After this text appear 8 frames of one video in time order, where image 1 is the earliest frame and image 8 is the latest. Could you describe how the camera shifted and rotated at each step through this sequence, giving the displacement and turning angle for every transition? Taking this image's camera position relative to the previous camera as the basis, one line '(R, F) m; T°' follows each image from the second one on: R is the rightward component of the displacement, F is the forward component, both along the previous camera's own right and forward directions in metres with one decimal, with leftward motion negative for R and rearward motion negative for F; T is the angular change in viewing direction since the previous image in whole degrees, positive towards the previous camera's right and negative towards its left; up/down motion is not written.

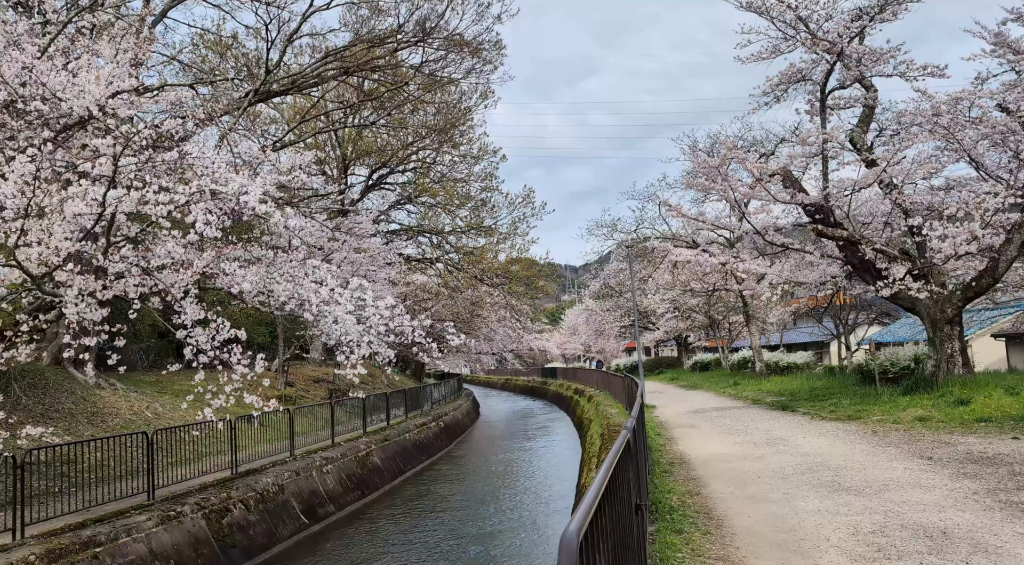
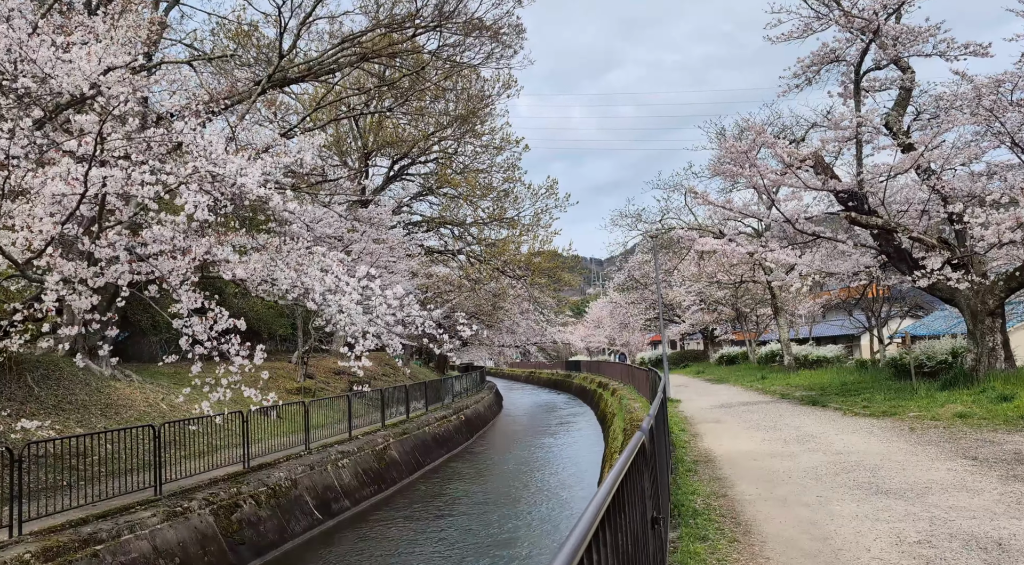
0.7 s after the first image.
(+0.1, +0.4) m; -2°
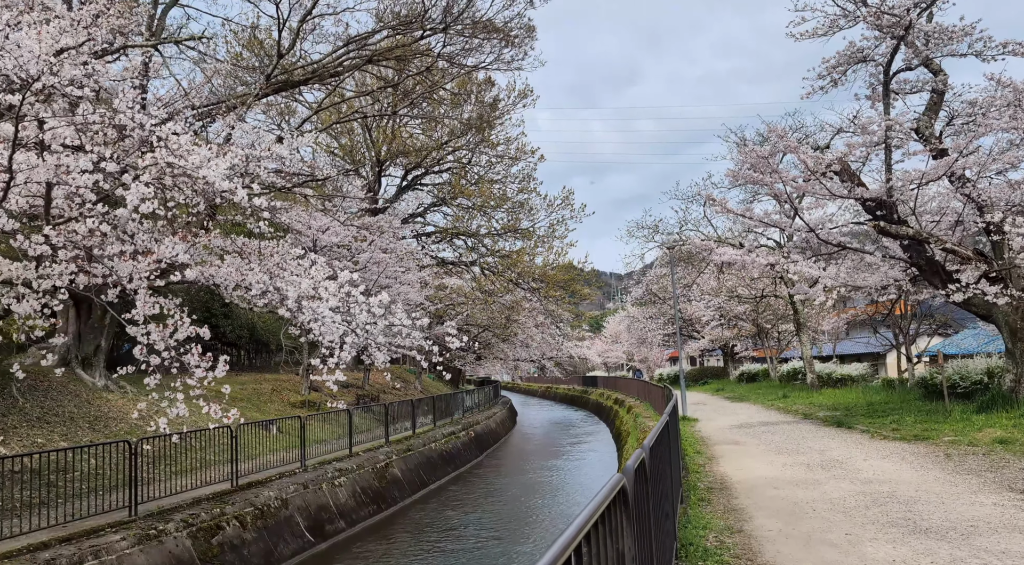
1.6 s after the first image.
(+0.2, +0.6) m; -1°
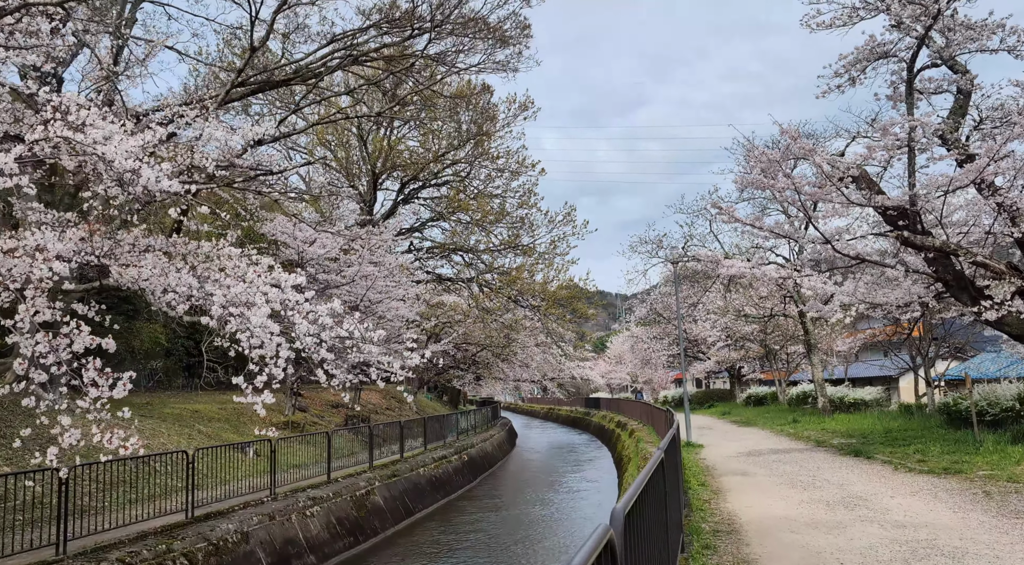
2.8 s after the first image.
(+0.2, +0.9) m; 0°
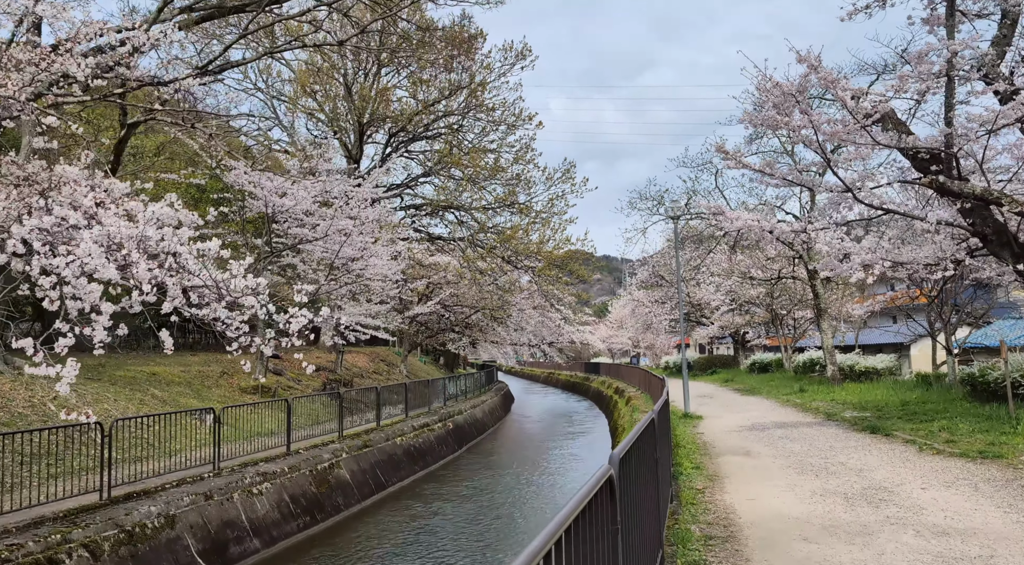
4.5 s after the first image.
(+0.4, +1.4) m; 0°
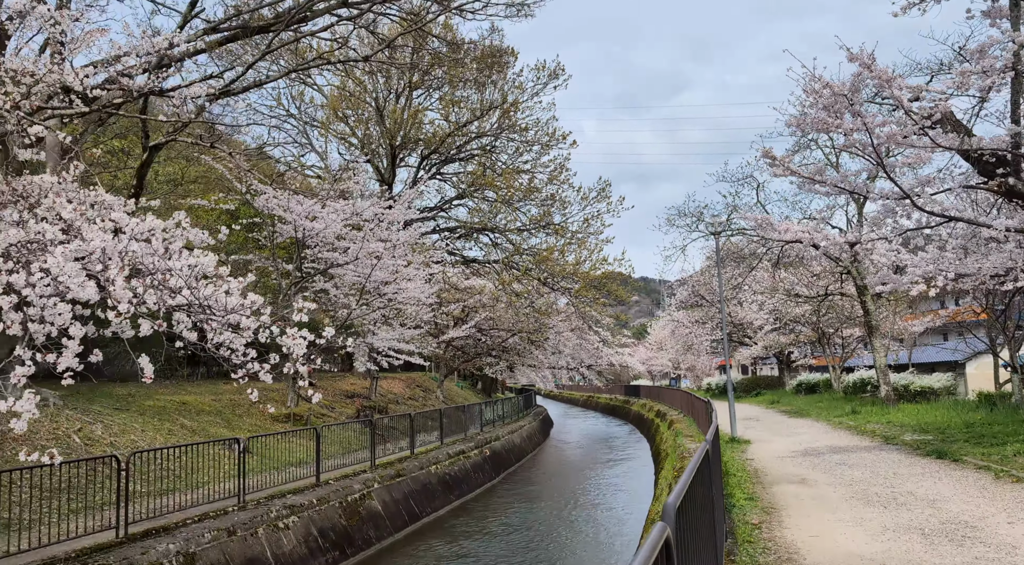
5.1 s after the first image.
(0.0, +0.5) m; -3°
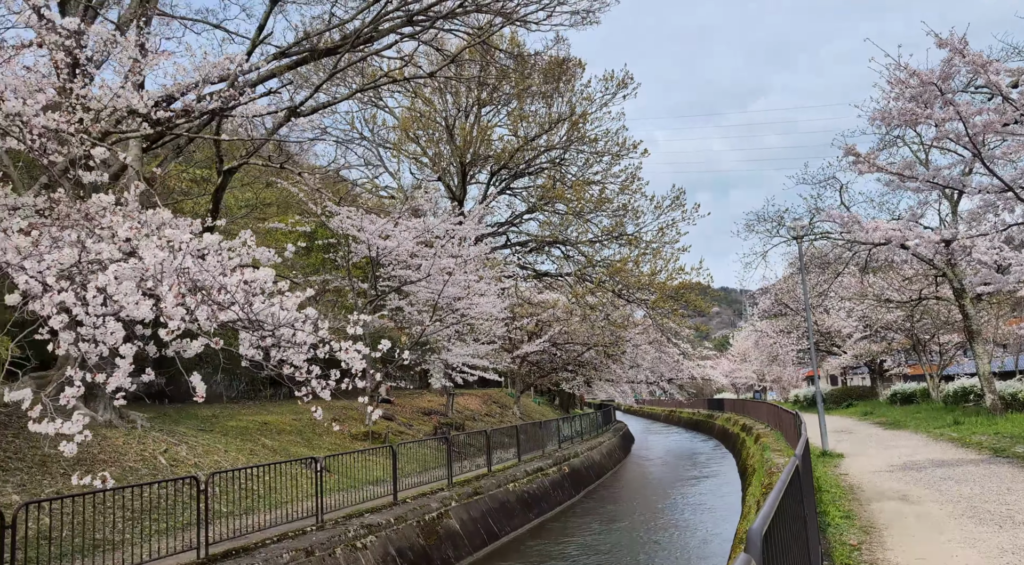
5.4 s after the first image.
(0.0, +0.2) m; -6°
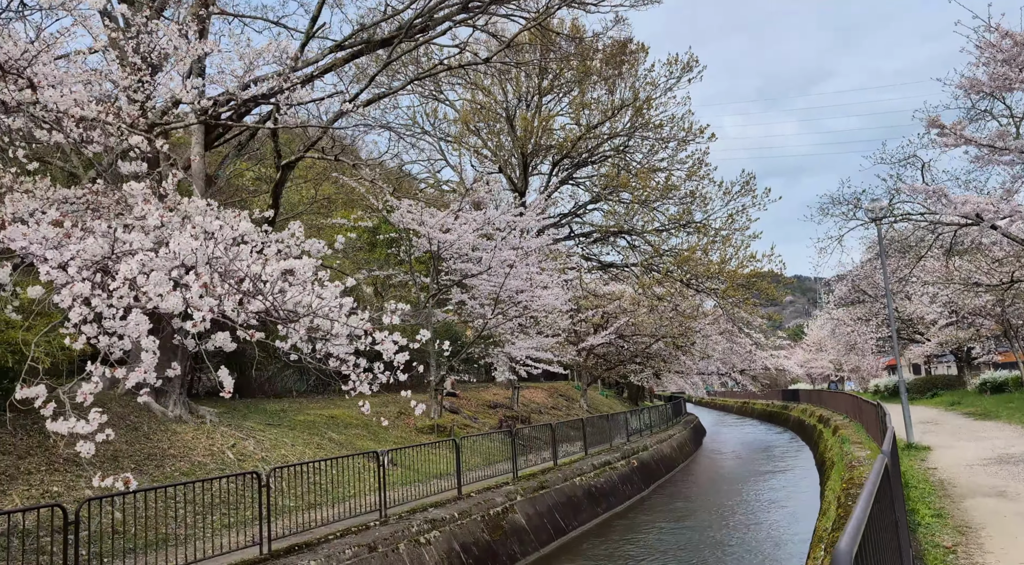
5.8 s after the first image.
(+0.1, +0.3) m; -5°
